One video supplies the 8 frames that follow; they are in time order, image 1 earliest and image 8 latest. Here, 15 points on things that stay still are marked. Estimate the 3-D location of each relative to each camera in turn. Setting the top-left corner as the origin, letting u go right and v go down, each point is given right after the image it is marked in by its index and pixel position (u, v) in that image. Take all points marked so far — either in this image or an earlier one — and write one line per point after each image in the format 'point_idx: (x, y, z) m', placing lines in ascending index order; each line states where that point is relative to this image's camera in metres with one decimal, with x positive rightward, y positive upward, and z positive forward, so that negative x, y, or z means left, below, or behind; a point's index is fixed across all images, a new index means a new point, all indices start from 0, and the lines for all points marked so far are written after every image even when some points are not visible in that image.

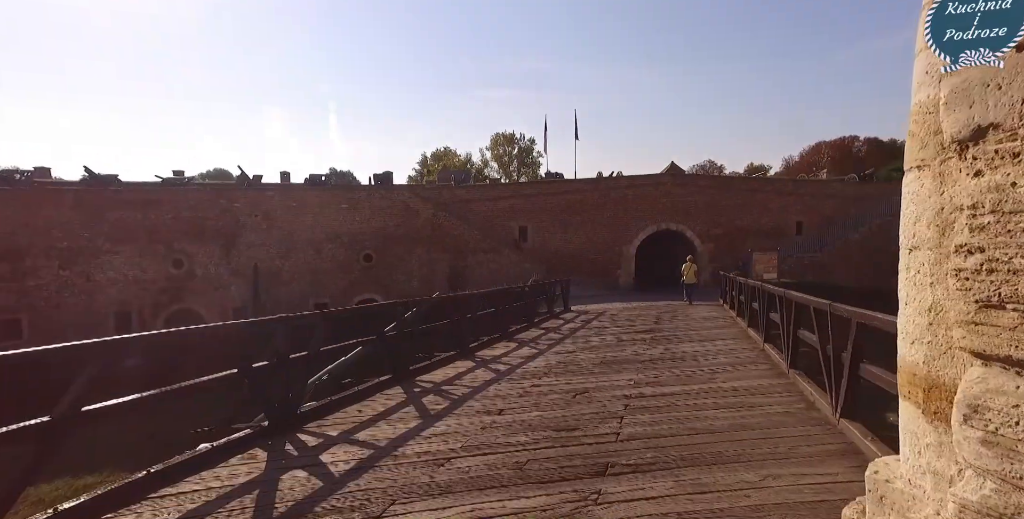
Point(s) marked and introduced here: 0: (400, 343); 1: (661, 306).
0: (-1.4, -1.1, +5.1) m
1: (+5.3, -1.6, +13.2) m
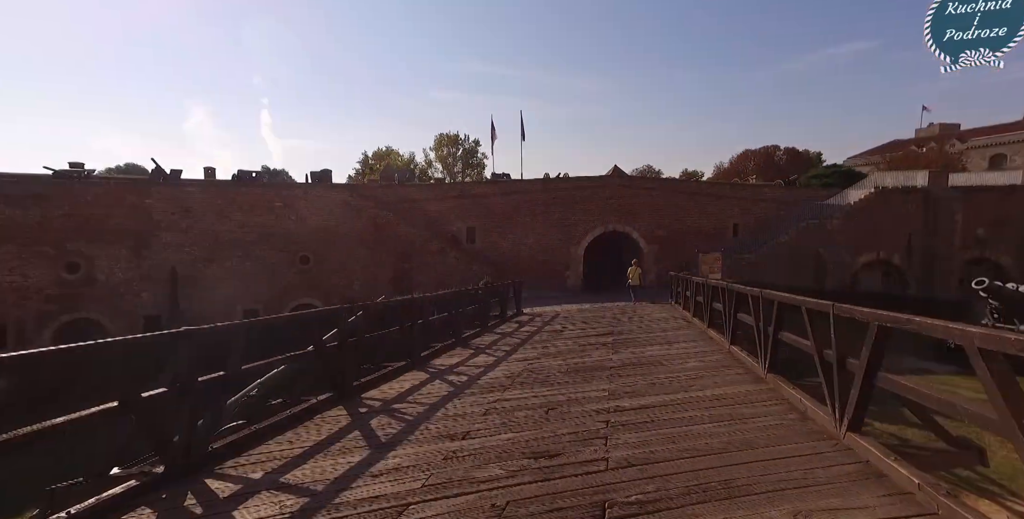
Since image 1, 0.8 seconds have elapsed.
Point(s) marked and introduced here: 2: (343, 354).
0: (-1.9, -1.1, +4.4) m
1: (+3.7, -1.6, +13.4) m
2: (-1.9, -1.0, +4.4) m
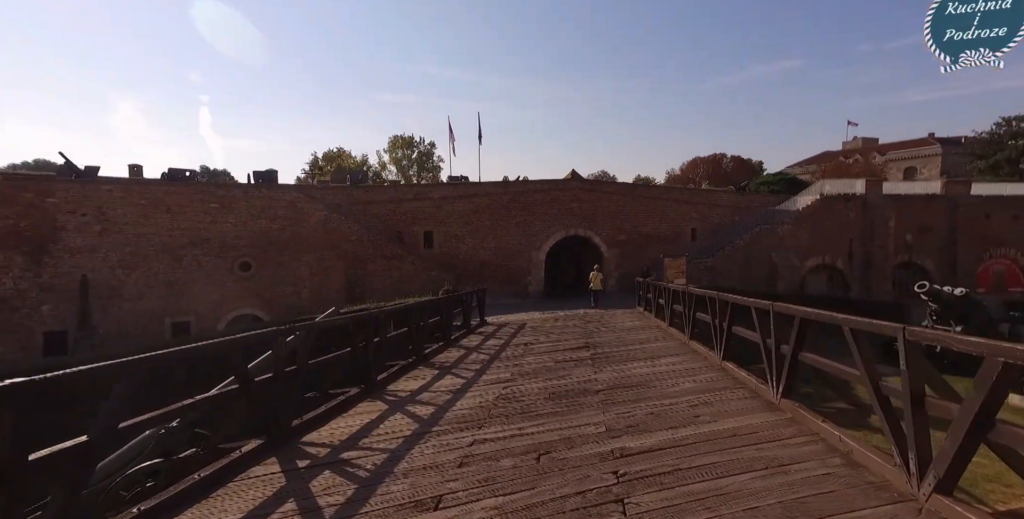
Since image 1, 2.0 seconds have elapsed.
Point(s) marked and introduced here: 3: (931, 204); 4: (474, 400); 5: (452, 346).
0: (-2.1, -1.2, +3.6) m
1: (+2.5, -1.8, +13.0) m
2: (-2.1, -1.1, +3.6) m
3: (+18.4, +2.5, +17.0) m
4: (-0.4, -1.6, +4.5) m
5: (-1.4, -2.0, +9.0) m
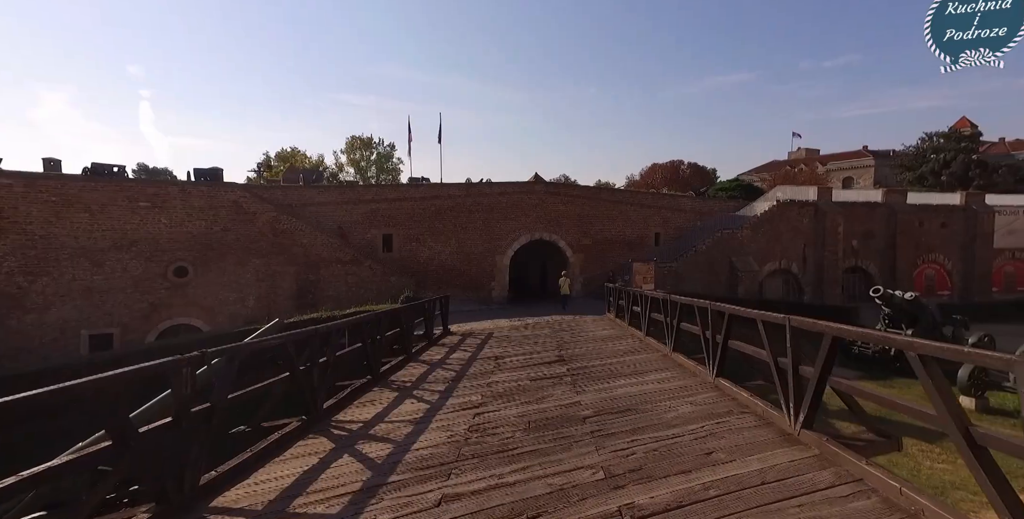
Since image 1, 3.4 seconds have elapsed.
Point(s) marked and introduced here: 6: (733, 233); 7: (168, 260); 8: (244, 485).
0: (-2.3, -1.3, +2.7) m
1: (+1.4, -2.0, +12.6) m
2: (-2.3, -1.2, +2.7) m
3: (+16.9, +2.3, +18.1) m
4: (-0.7, -1.7, +3.8) m
5: (-2.1, -2.1, +8.2) m
6: (+9.5, +1.1, +17.0) m
7: (-16.1, 0.0, +18.2) m
8: (-2.1, -1.7, +3.0) m
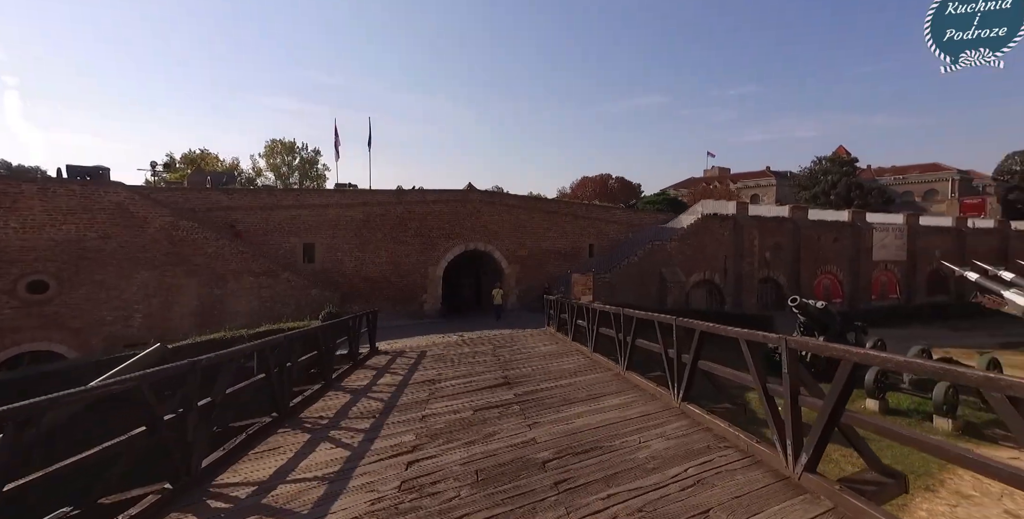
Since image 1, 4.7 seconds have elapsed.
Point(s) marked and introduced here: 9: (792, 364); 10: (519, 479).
0: (-2.5, -1.3, +1.6) m
1: (-0.6, -2.3, +11.9) m
2: (-2.5, -1.3, +1.6) m
3: (+13.8, +1.7, +20.0) m
4: (-1.1, -1.8, +2.9) m
5: (-3.2, -2.3, +7.0) m
6: (+6.7, +0.7, +17.7) m
7: (-18.7, -0.5, +14.6) m
8: (-2.3, -1.8, +1.9) m
9: (+1.7, -0.7, +2.4) m
10: (+0.1, -1.6, +2.9) m
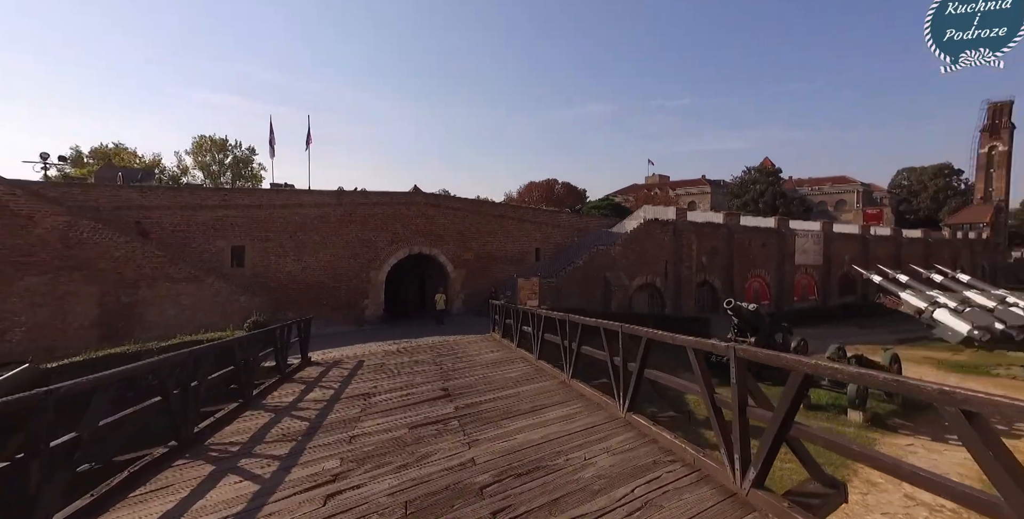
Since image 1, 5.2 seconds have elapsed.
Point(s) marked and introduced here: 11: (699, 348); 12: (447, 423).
0: (-2.8, -1.3, +0.9) m
1: (-2.2, -2.4, +11.4) m
2: (-2.8, -1.3, +0.9) m
3: (+11.0, +1.5, +21.3) m
4: (-1.6, -1.8, +2.4) m
5: (-4.2, -2.4, +6.2) m
6: (+4.3, +0.5, +18.1) m
7: (-20.5, -0.6, +11.7) m
8: (-2.6, -1.8, +1.3) m
9: (+1.3, -0.7, +2.3) m
10: (-0.4, -1.7, +2.6) m
11: (+1.3, -0.6, +2.7) m
12: (-0.8, -1.9, +4.8) m
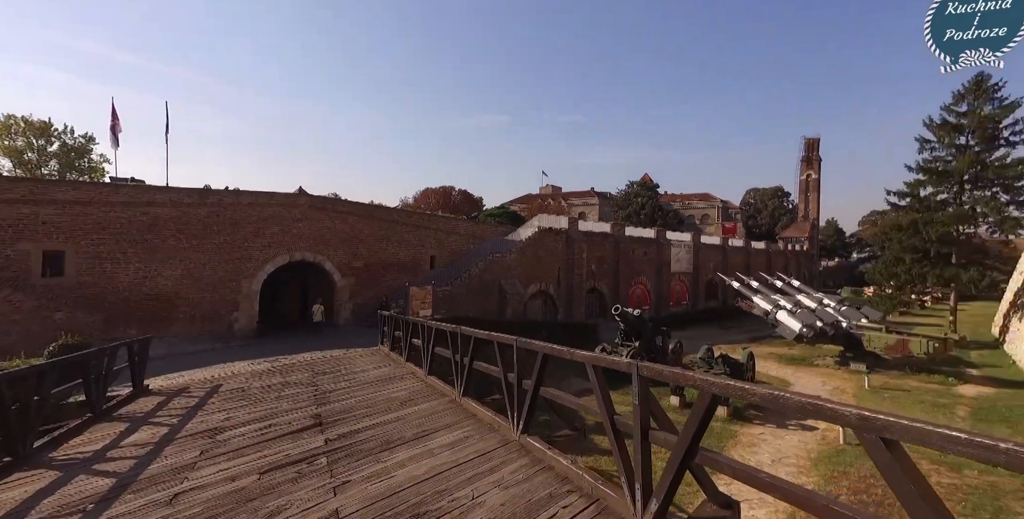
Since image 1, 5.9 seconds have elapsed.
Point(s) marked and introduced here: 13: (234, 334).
0: (-3.0, -1.3, -0.3) m
1: (-5.0, -2.6, +10.0) m
2: (-3.0, -1.2, -0.3) m
3: (+5.2, +1.0, +23.0) m
4: (-2.2, -1.8, +1.4) m
5: (-5.6, -2.4, +4.4) m
6: (-0.5, +0.1, +18.1) m
7: (-22.9, -0.6, +5.7) m
8: (-2.9, -1.8, 0.0) m
9: (+0.7, -0.7, +2.0) m
10: (-1.1, -1.7, +1.9) m
11: (+0.5, -0.7, +2.5) m
12: (-2.0, -1.9, +3.9) m
13: (-12.3, -3.3, +17.2) m
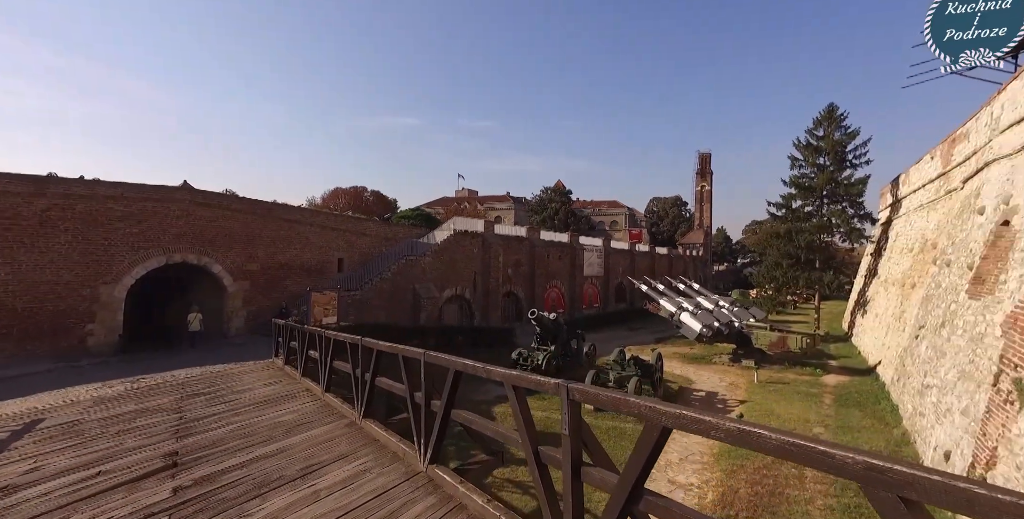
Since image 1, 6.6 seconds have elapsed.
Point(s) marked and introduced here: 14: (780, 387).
0: (-2.8, -1.2, -1.4) m
1: (-7.0, -2.6, +8.2) m
2: (-2.8, -1.2, -1.3) m
3: (+0.3, +0.8, +23.2) m
4: (-2.4, -1.8, +0.5) m
5: (-6.4, -2.4, +2.7) m
6: (-4.2, -0.1, +17.2) m
7: (-23.5, -0.4, +0.3) m
8: (-2.9, -1.7, -1.0) m
9: (+0.3, -0.7, +1.7) m
10: (-1.4, -1.6, +1.2) m
11: (0.0, -0.7, +2.1) m
12: (-2.8, -1.9, +3.0) m
13: (-15.6, -3.4, +13.8) m
14: (+8.2, -3.9, +12.2) m
